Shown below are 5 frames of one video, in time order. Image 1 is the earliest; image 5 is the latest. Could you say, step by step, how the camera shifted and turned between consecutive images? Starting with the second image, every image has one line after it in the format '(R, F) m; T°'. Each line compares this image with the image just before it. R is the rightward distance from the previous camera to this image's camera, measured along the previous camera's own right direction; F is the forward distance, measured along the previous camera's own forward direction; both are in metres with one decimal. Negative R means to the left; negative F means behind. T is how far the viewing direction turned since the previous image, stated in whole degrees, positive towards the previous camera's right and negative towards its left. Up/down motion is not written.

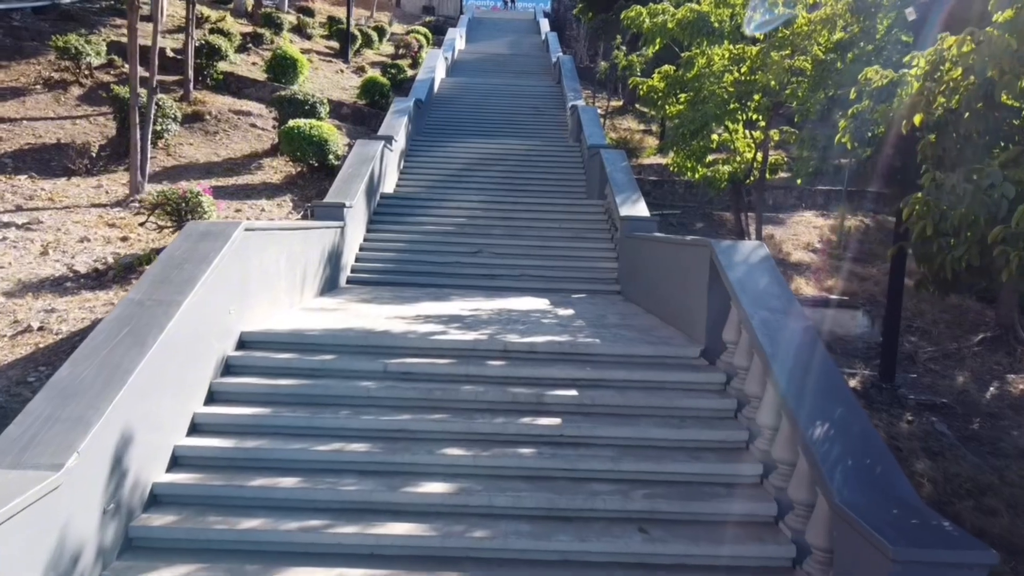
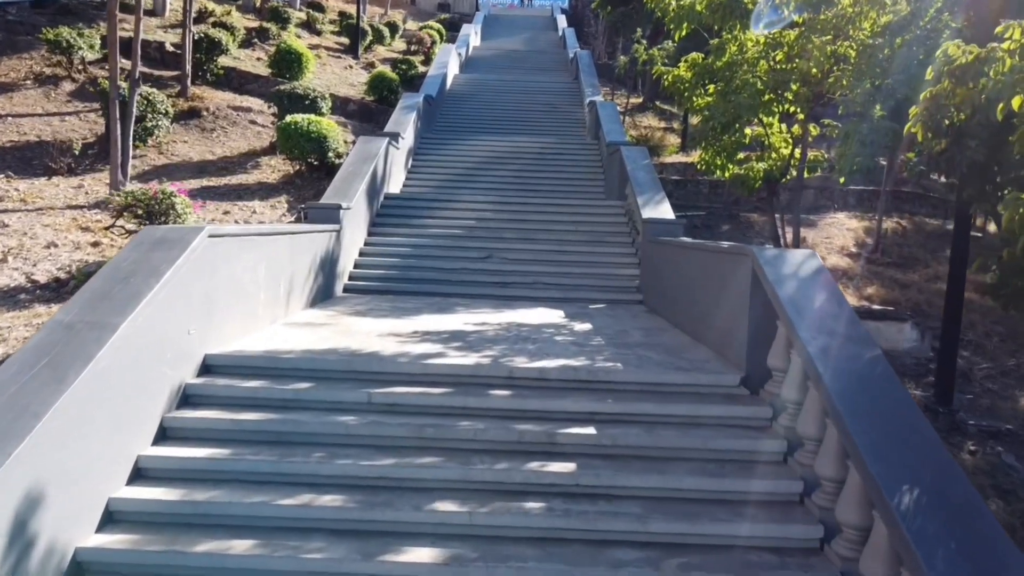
(+0.1, +0.8) m; -1°
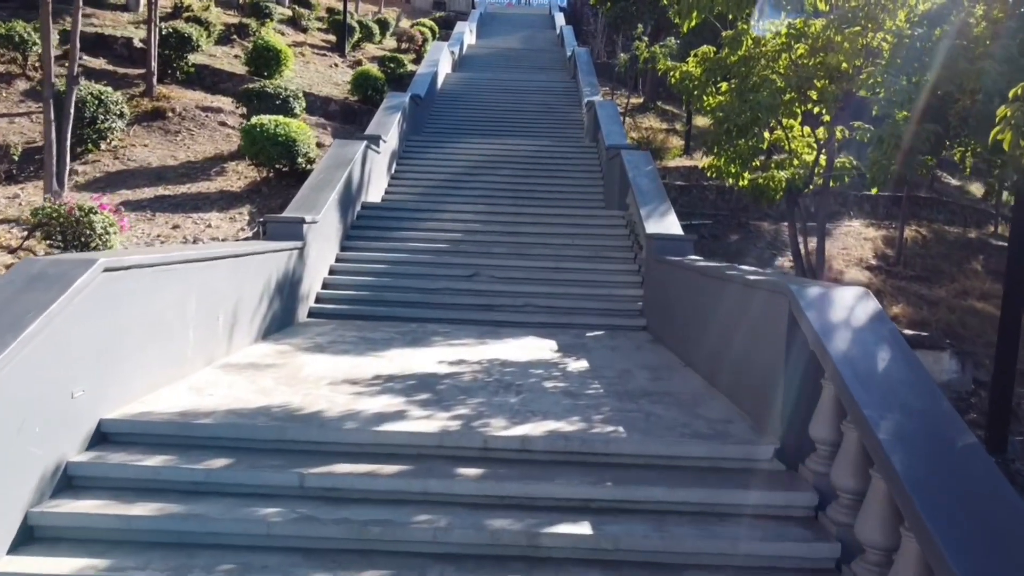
(+0.1, +1.0) m; 0°
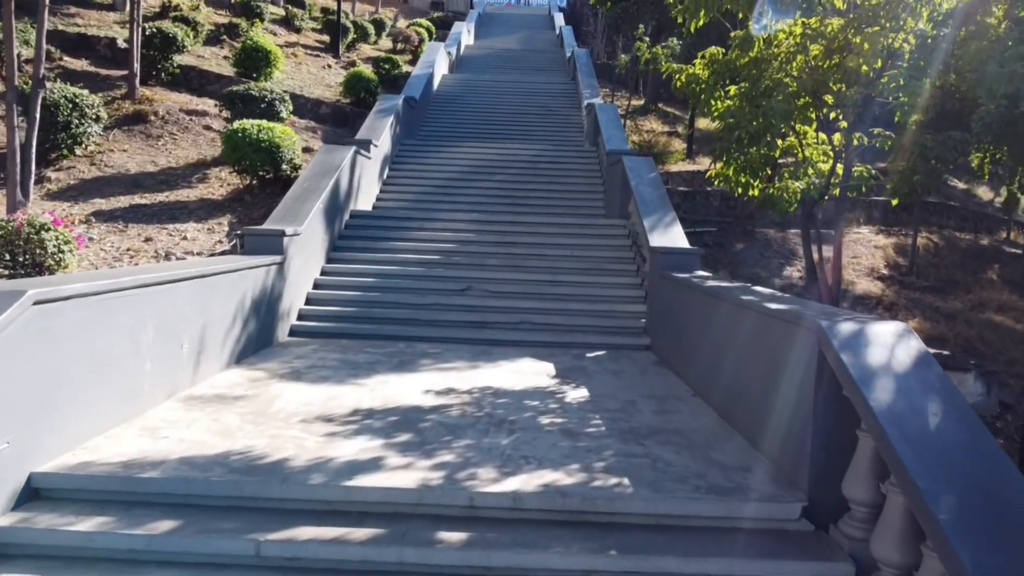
(0.0, +0.5) m; 0°
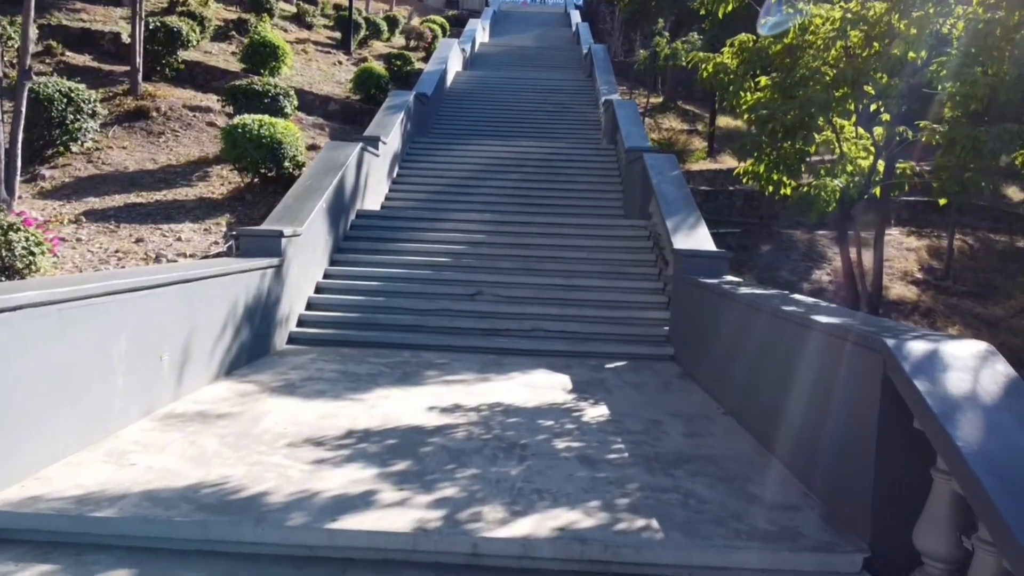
(0.0, +0.5) m; -1°
